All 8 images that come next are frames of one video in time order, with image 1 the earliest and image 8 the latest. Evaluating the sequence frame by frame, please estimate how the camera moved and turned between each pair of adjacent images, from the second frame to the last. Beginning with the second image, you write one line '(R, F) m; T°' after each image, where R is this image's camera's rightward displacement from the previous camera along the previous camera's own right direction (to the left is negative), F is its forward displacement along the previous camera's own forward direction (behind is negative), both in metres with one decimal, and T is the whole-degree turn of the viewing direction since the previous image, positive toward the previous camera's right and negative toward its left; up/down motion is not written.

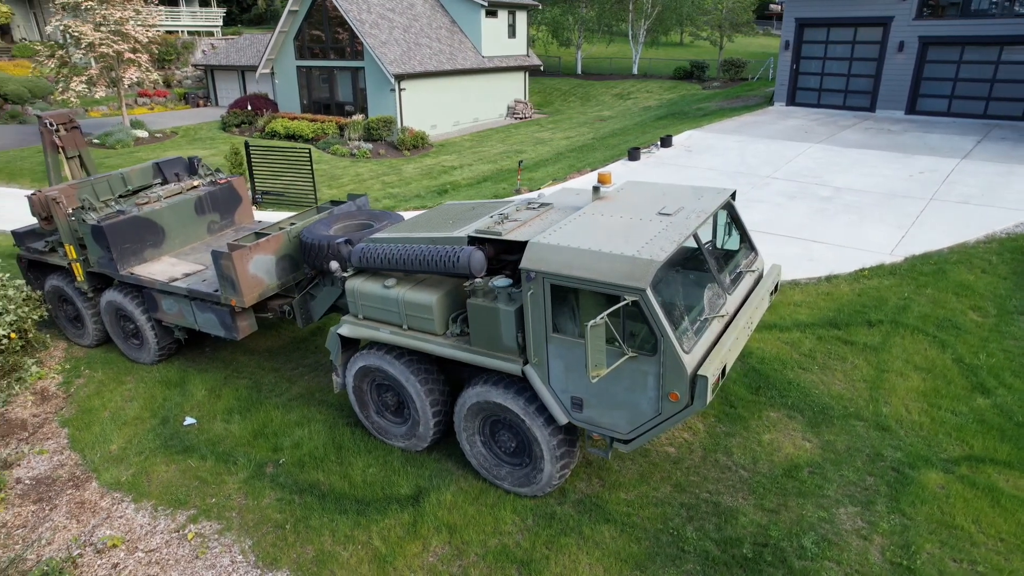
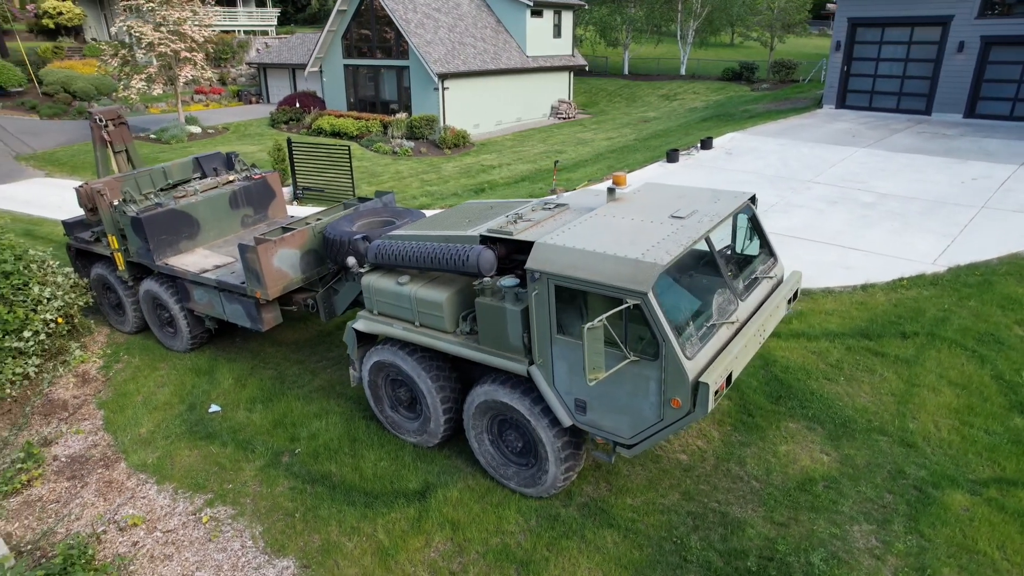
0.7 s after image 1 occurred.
(+0.2, 0.0) m; -4°
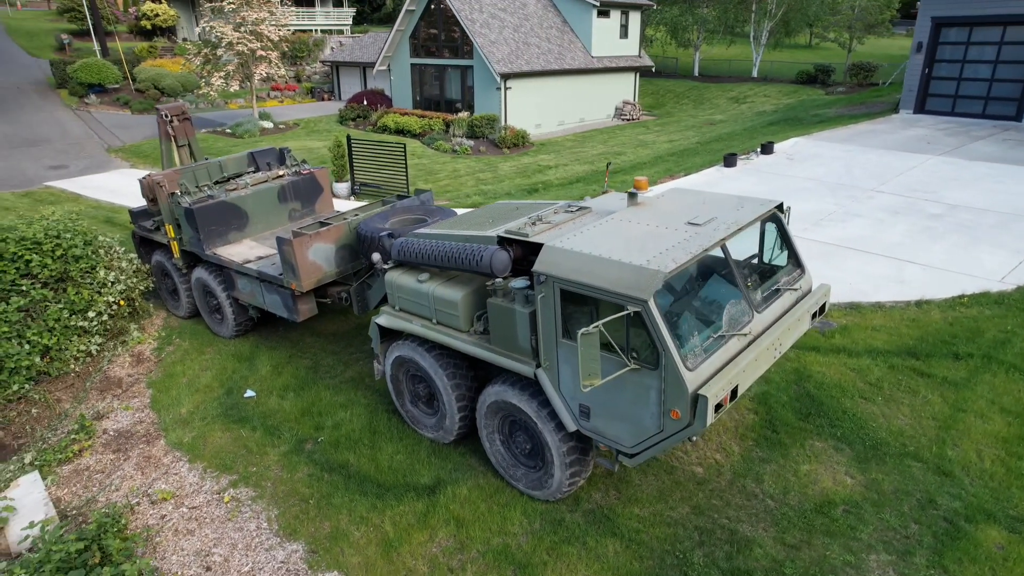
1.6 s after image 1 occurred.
(+0.4, 0.0) m; -6°
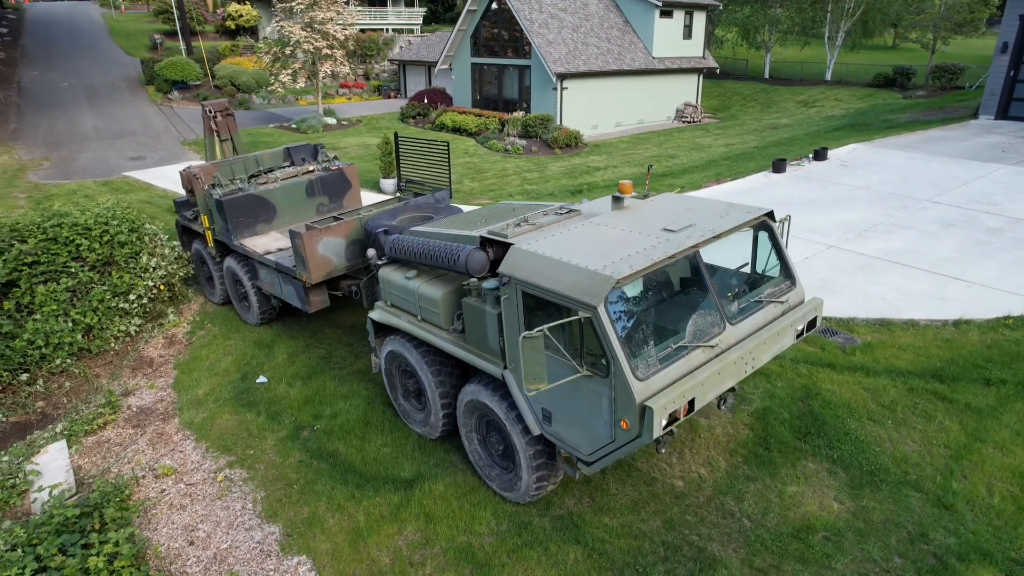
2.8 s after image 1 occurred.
(+0.6, 0.0) m; -6°
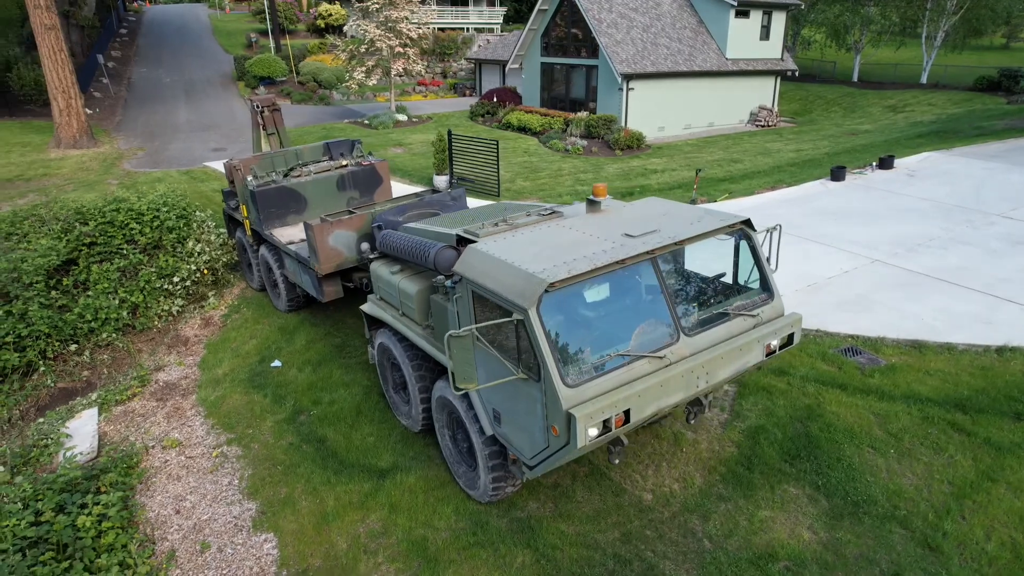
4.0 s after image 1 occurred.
(+0.8, +0.1) m; -7°
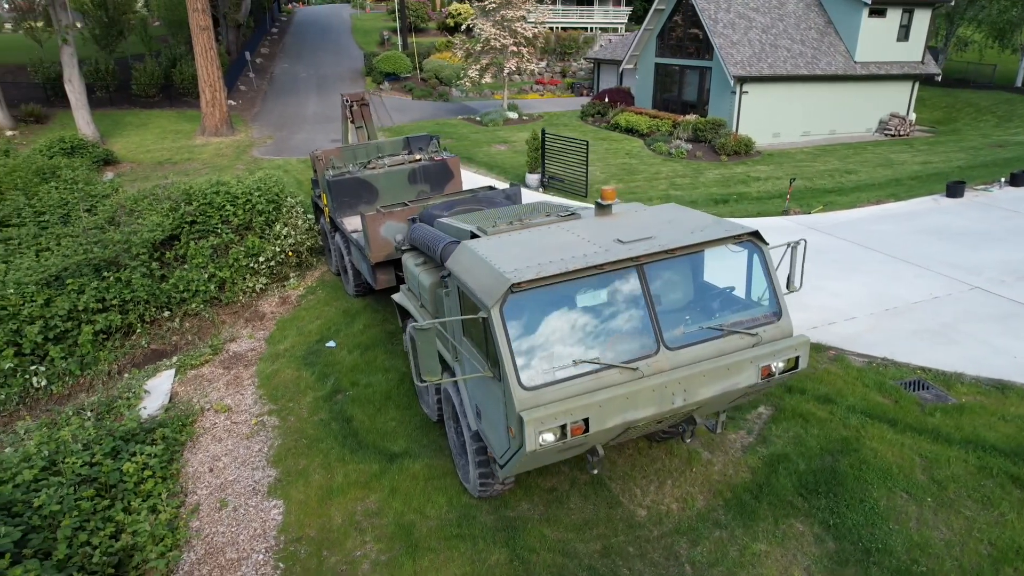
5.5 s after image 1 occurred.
(+0.8, +0.1) m; -10°
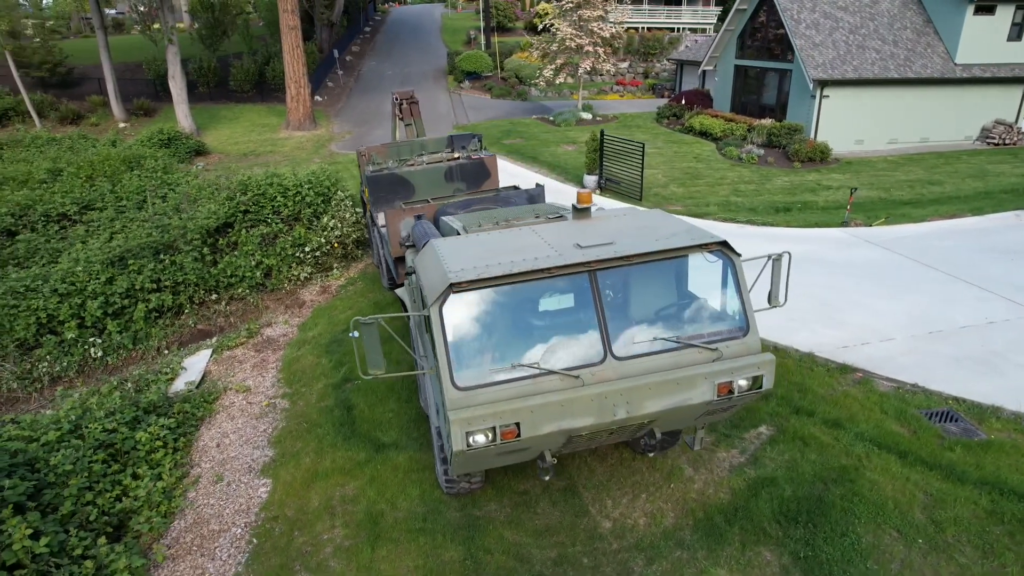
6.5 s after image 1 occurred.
(+0.7, +0.1) m; -7°
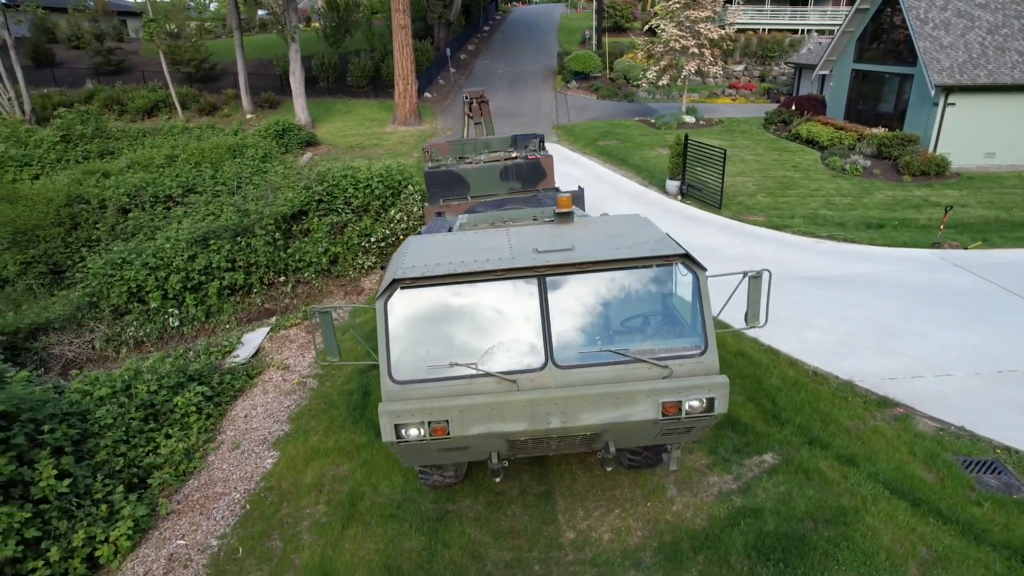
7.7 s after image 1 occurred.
(+0.9, +0.1) m; -10°
